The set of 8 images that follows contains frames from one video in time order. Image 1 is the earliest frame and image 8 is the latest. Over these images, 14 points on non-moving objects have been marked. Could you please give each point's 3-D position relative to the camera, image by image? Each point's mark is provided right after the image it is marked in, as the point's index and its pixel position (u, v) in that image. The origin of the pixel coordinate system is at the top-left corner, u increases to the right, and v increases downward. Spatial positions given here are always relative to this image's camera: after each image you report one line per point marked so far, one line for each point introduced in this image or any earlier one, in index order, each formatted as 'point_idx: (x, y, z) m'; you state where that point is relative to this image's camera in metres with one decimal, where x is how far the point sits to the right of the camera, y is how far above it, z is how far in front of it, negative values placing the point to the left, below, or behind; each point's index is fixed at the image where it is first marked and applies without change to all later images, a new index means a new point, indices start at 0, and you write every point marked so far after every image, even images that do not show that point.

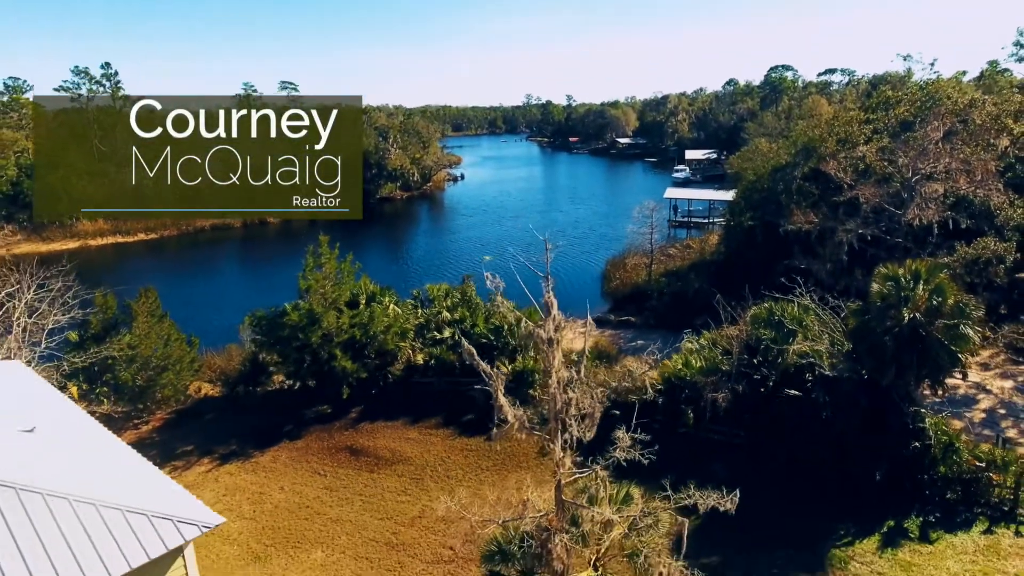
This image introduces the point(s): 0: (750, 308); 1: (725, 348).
0: (+7.0, -0.6, +19.8) m
1: (+5.8, -1.7, +18.2) m
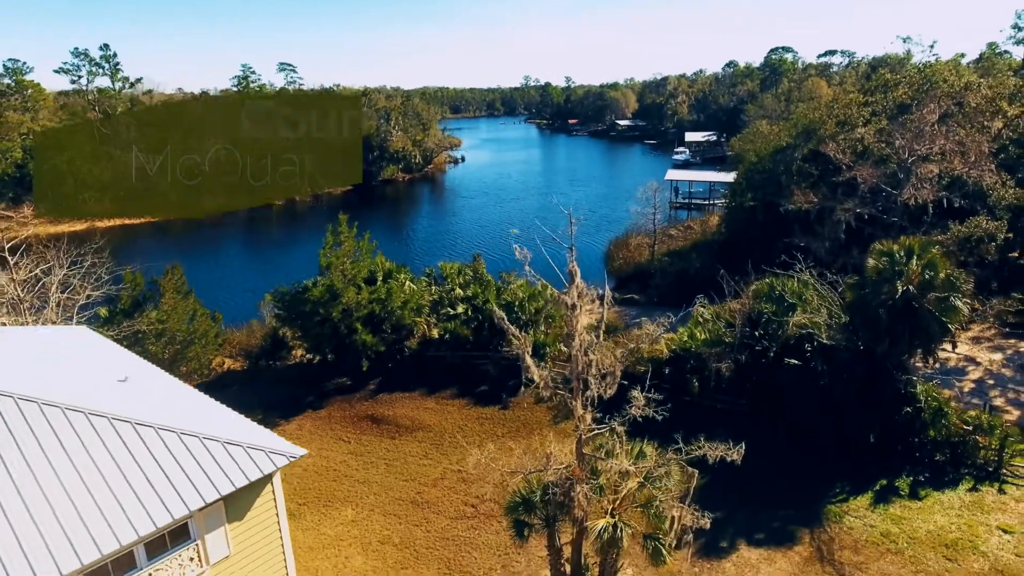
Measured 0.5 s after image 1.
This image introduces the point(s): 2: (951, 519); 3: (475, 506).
0: (+7.4, +0.2, +20.8) m
1: (+6.2, -1.0, +19.2) m
2: (+9.5, -5.0, +14.6) m
3: (-0.8, -5.1, +15.7) m
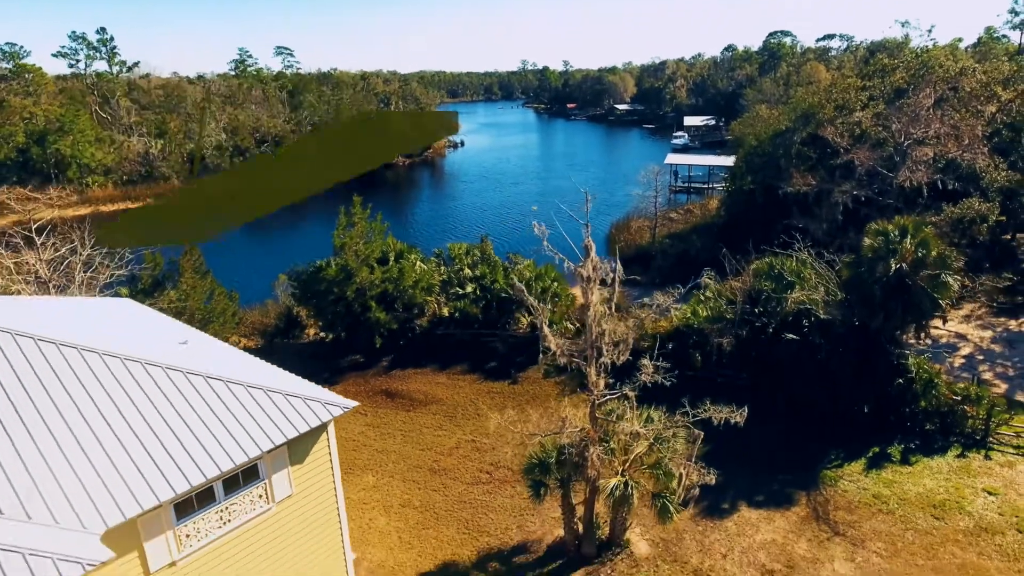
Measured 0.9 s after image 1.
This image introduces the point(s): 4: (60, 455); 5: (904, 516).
0: (+7.6, +0.8, +21.6) m
1: (+6.4, -0.3, +20.0) m
2: (+9.8, -4.4, +15.5) m
3: (-0.5, -4.5, +16.6) m
4: (-4.2, -1.6, +6.0) m
5: (+8.4, -4.9, +14.4) m
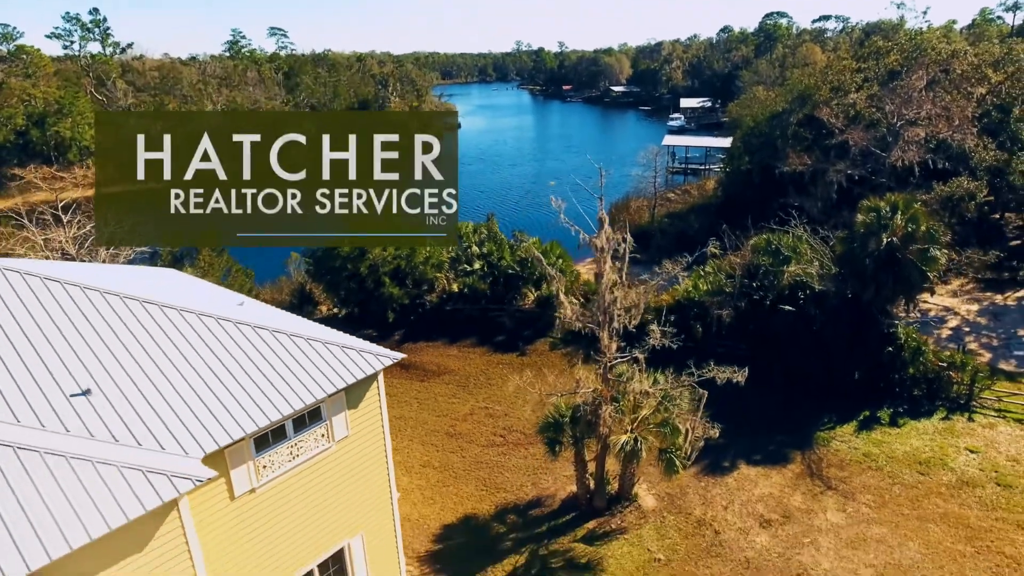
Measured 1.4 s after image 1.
0: (+7.9, +1.6, +22.5) m
1: (+6.7, +0.4, +21.0) m
2: (+10.1, -3.8, +16.6) m
3: (-0.2, -3.8, +17.6) m
4: (-3.8, -1.1, +6.9) m
5: (+8.7, -4.2, +15.5) m
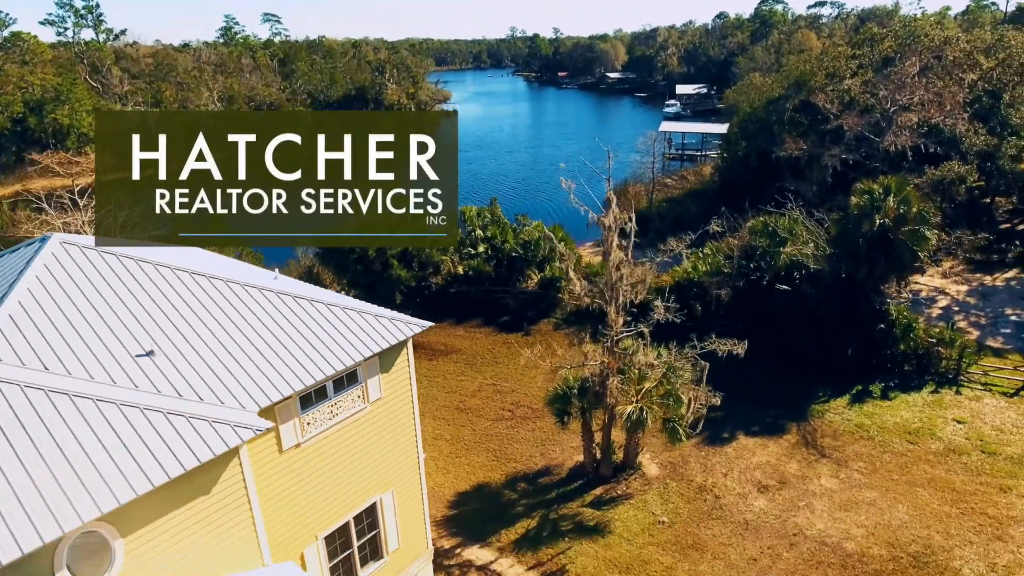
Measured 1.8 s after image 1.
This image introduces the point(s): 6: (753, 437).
0: (+8.1, +2.3, +23.2) m
1: (+6.9, +1.1, +21.7) m
2: (+10.3, -3.2, +17.4) m
3: (0.0, -3.3, +18.3) m
4: (-3.6, -0.8, +7.6) m
5: (+8.9, -3.7, +16.3) m
6: (+6.0, -3.7, +16.7) m
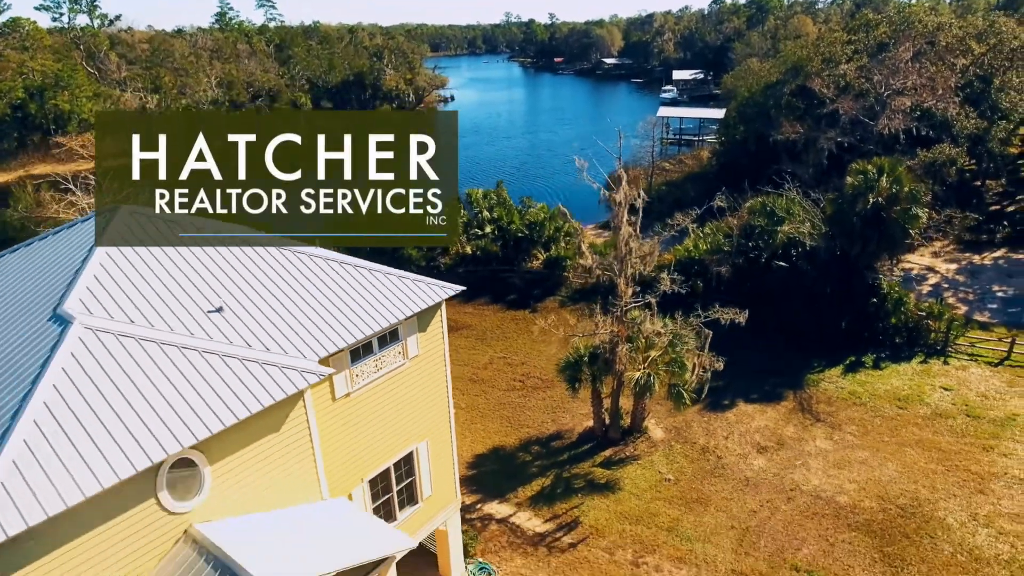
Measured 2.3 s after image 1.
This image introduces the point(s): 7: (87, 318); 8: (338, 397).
0: (+8.3, +3.1, +24.1) m
1: (+7.2, +1.8, +22.5) m
2: (+10.7, -2.5, +18.4) m
3: (+0.3, -2.6, +19.2) m
4: (-3.2, -0.4, +8.4) m
5: (+9.3, -3.0, +17.3) m
6: (+6.3, -3.0, +17.7) m
7: (-4.6, -0.3, +7.3) m
8: (-2.2, -1.4, +8.7) m
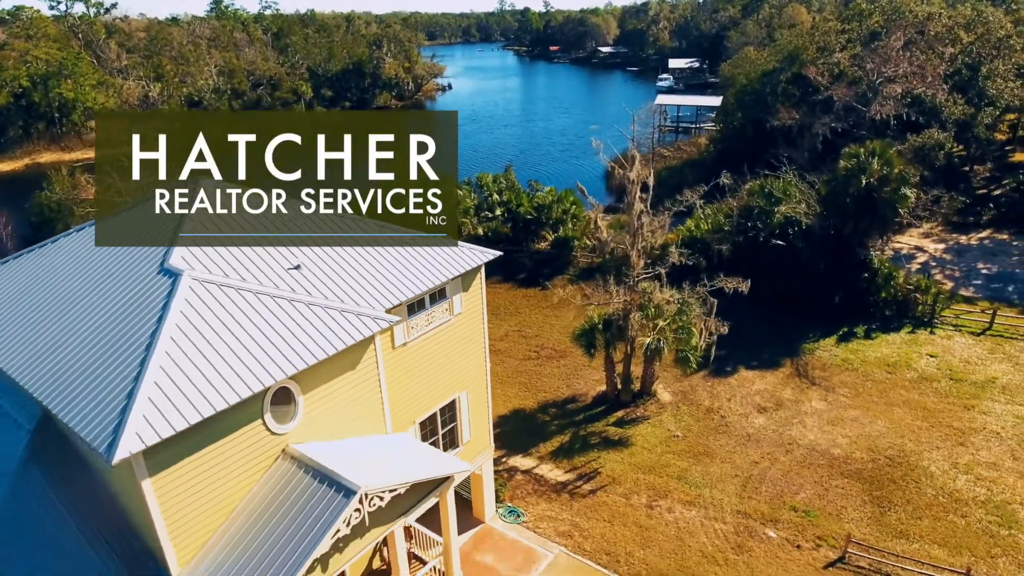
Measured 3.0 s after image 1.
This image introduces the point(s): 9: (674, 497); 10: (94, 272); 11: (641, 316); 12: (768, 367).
0: (+8.7, +3.9, +25.3) m
1: (+7.6, +2.6, +23.8) m
2: (+11.1, -1.8, +19.7) m
3: (+0.8, -1.9, +20.5) m
4: (-2.6, +0.2, +9.6) m
5: (+9.8, -2.3, +18.7) m
6: (+6.8, -2.3, +19.0) m
7: (-4.0, +0.2, +8.5) m
8: (-1.7, -0.8, +9.9) m
9: (+3.4, -4.4, +14.1) m
10: (-5.8, +0.2, +9.4) m
11: (+3.1, -0.7, +16.4) m
12: (+7.3, -2.2, +19.2) m
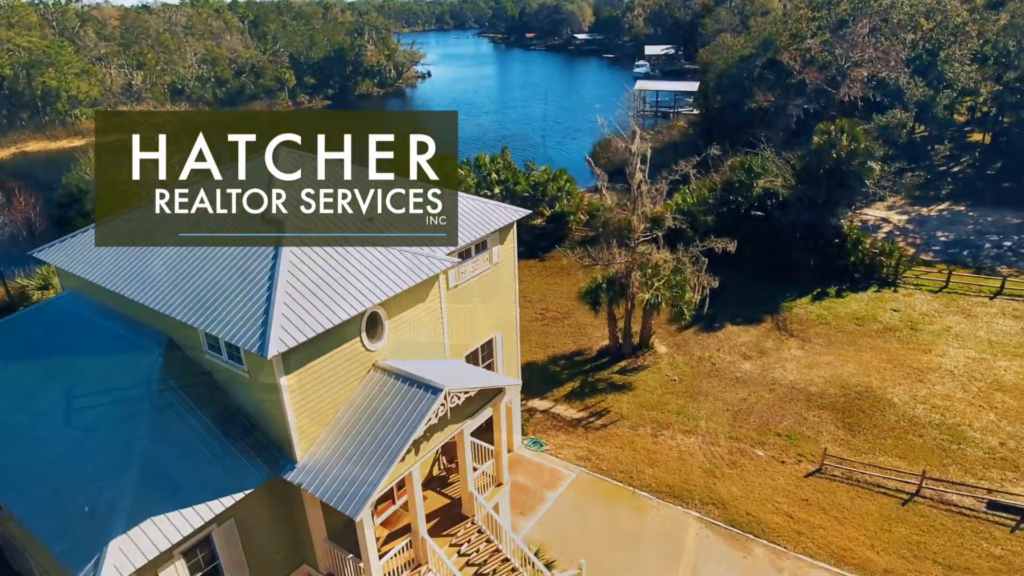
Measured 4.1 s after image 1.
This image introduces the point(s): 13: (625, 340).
0: (+8.7, +5.2, +27.5) m
1: (+7.7, +3.8, +26.0) m
2: (+11.4, -0.6, +22.1) m
3: (+1.0, -0.8, +22.5) m
4: (-2.0, +1.0, +11.5) m
5: (+10.1, -1.1, +21.0) m
6: (+7.1, -1.2, +21.2) m
7: (-3.3, +1.0, +10.3) m
8: (-1.1, 0.0, +11.8) m
9: (+3.9, -3.4, +16.2) m
10: (-5.2, +1.0, +11.1) m
11: (+3.5, +0.3, +18.5) m
12: (+7.6, -1.1, +21.4) m
13: (+3.2, -1.5, +19.5) m
